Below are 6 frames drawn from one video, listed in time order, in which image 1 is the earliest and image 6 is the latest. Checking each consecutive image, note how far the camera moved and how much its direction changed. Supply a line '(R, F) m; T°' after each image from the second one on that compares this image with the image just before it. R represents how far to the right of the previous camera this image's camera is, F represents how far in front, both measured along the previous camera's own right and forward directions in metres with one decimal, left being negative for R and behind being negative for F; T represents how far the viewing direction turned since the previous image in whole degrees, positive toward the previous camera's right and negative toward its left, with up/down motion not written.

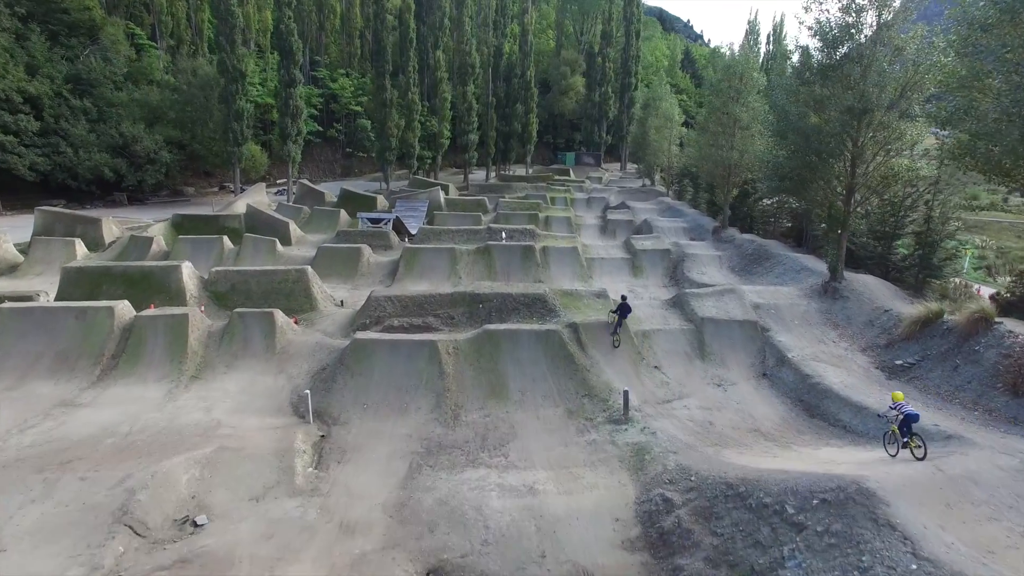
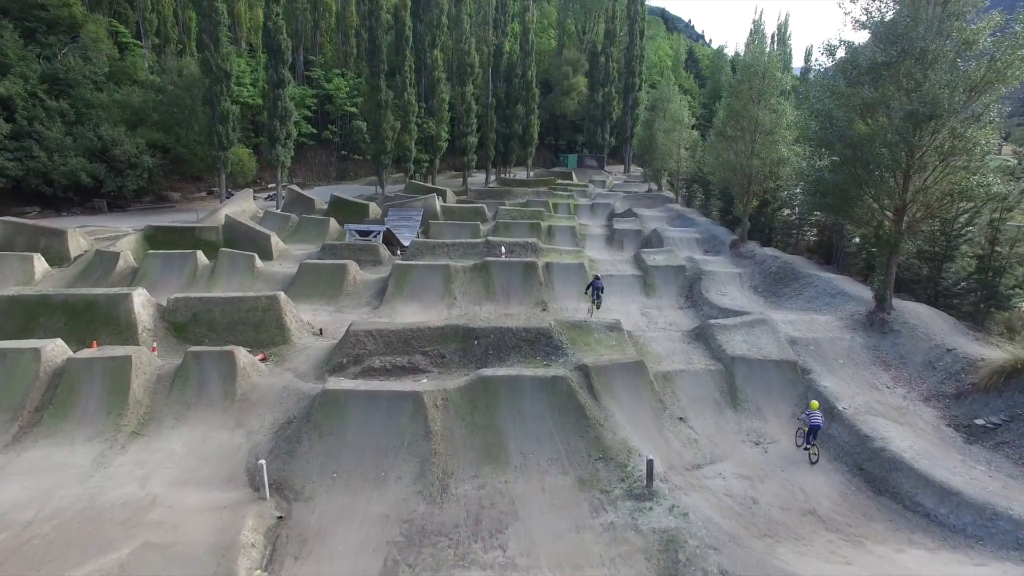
(0.0, +1.6) m; 0°
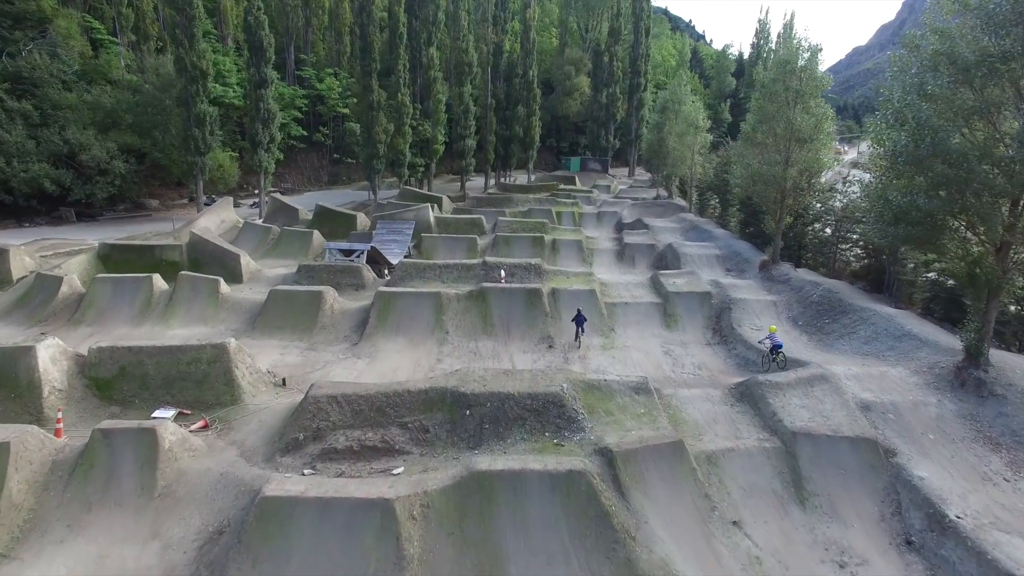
(0.0, +2.2) m; 0°
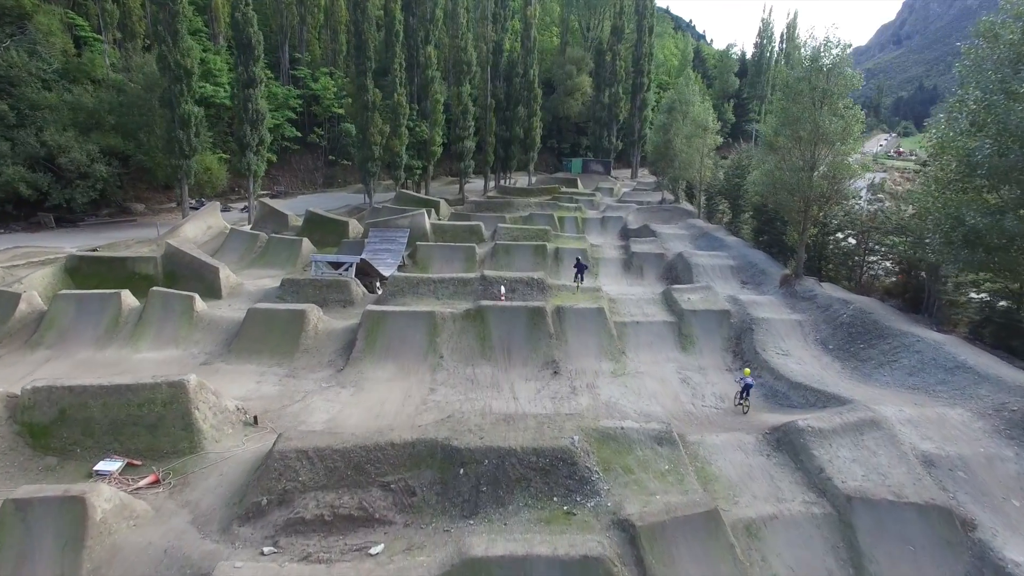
(0.0, +1.3) m; 0°
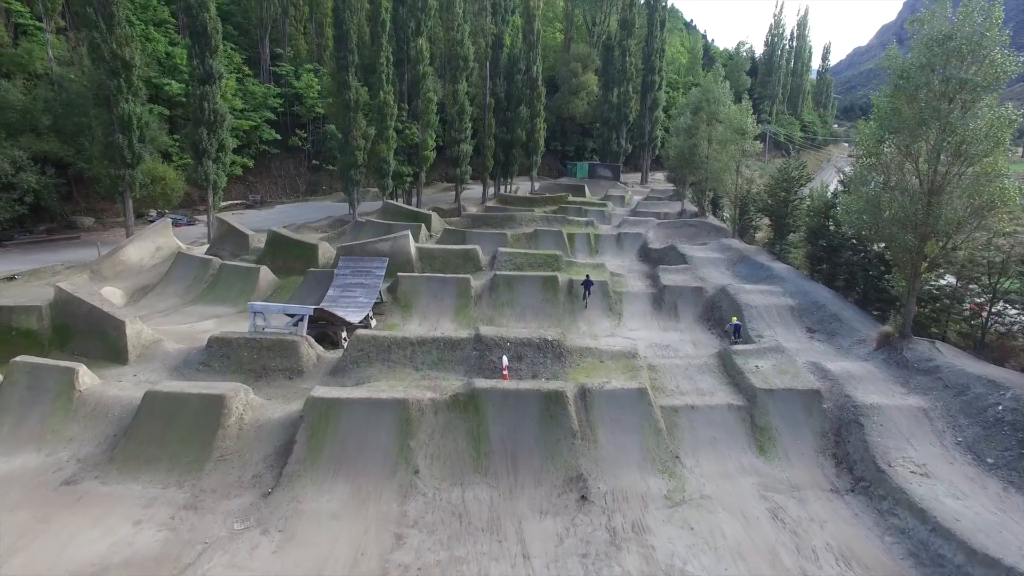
(-0.2, +4.1) m; 0°
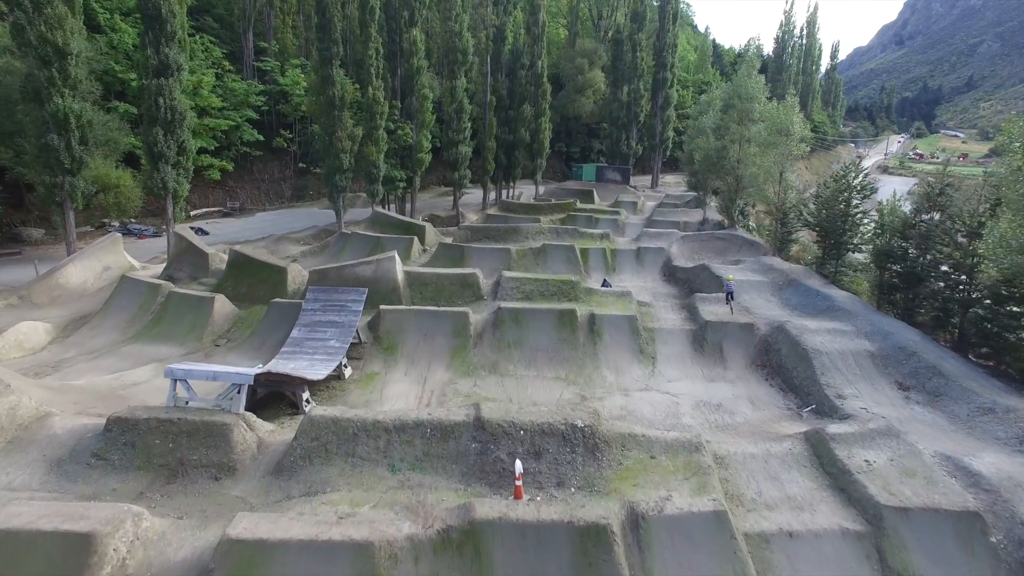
(-0.3, +3.3) m; 0°
